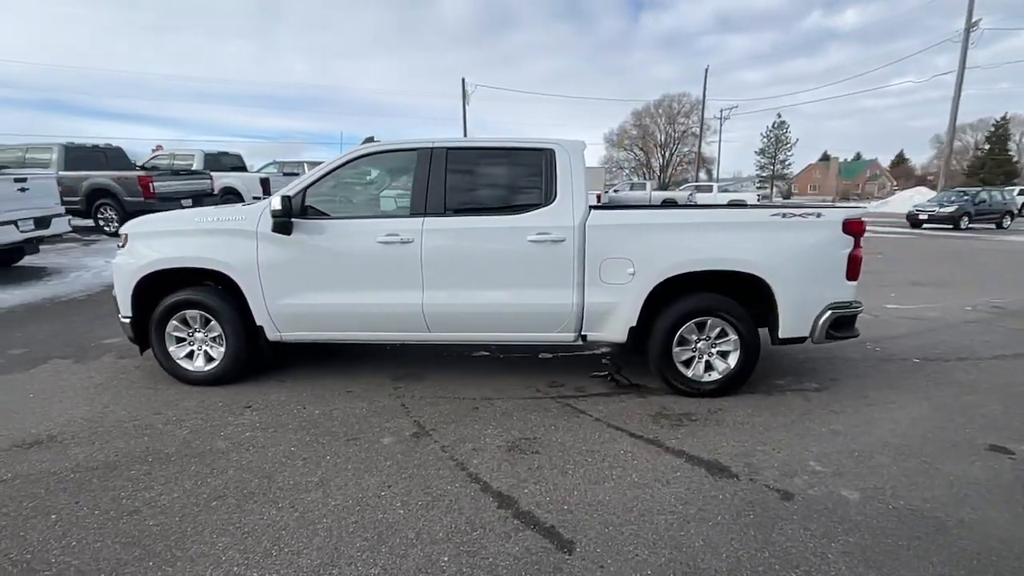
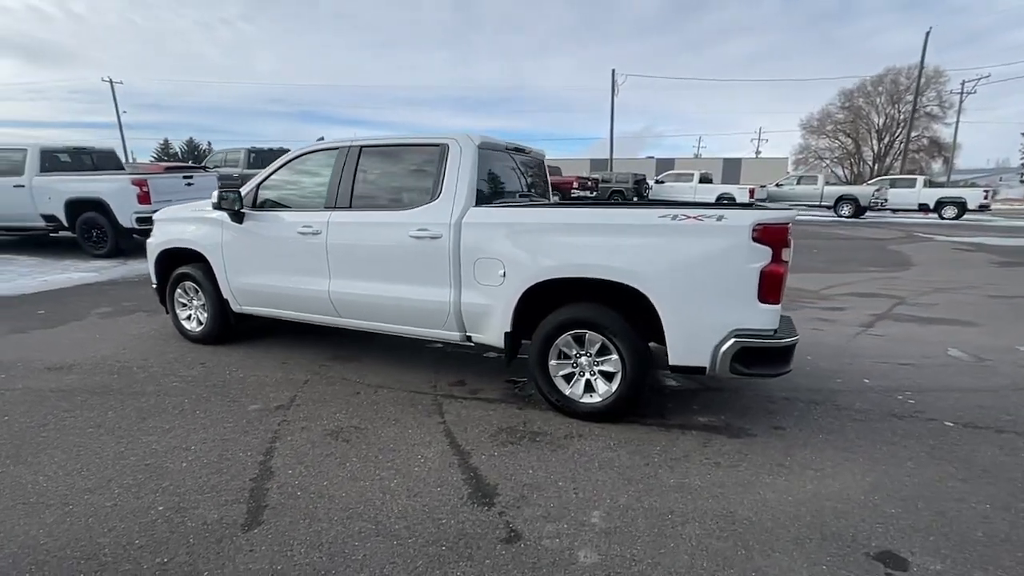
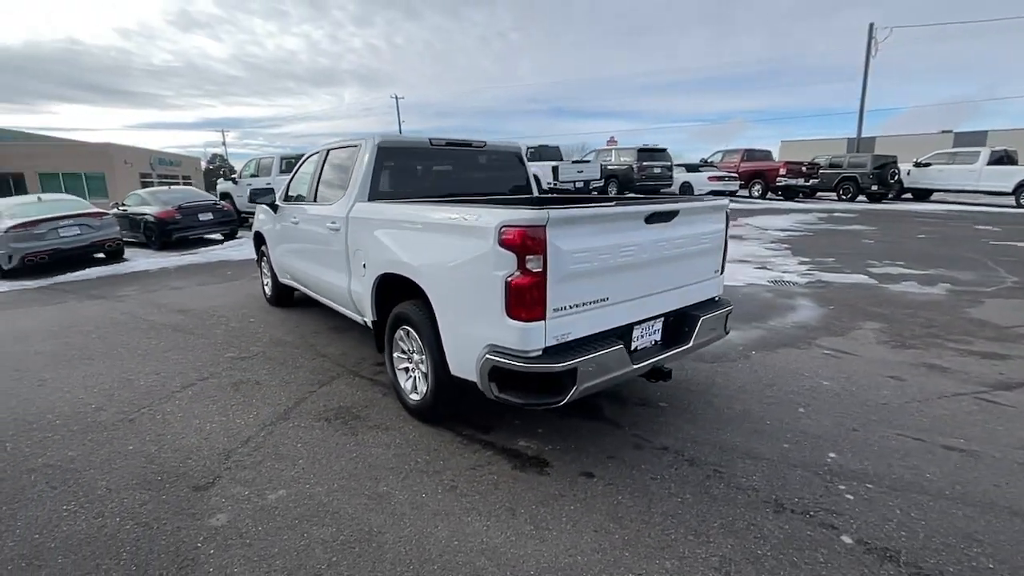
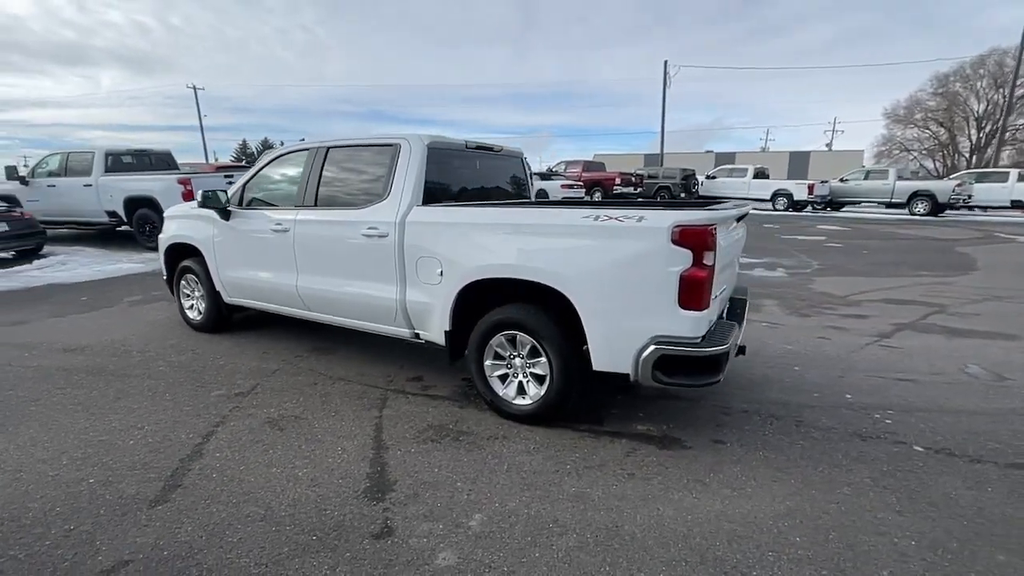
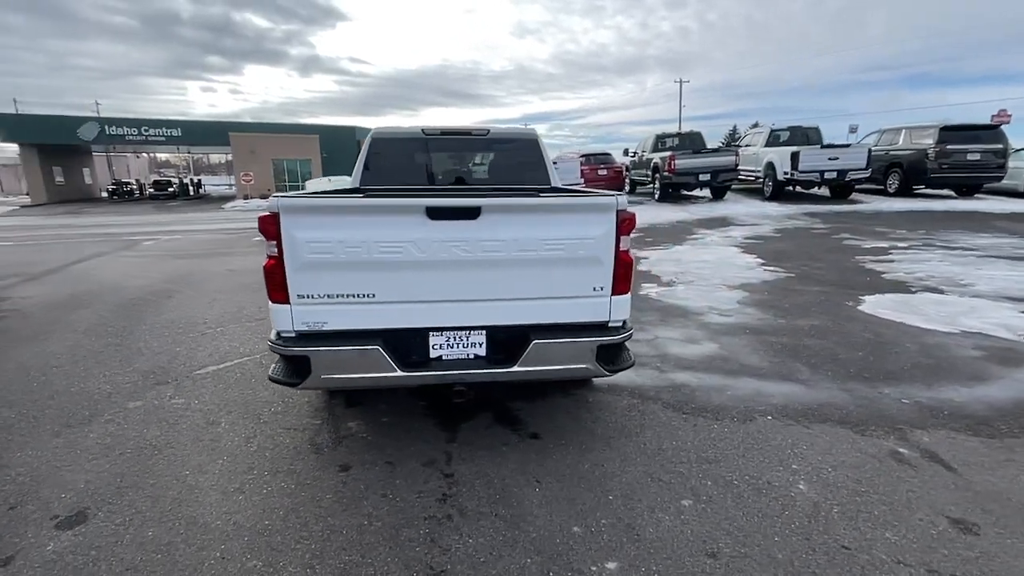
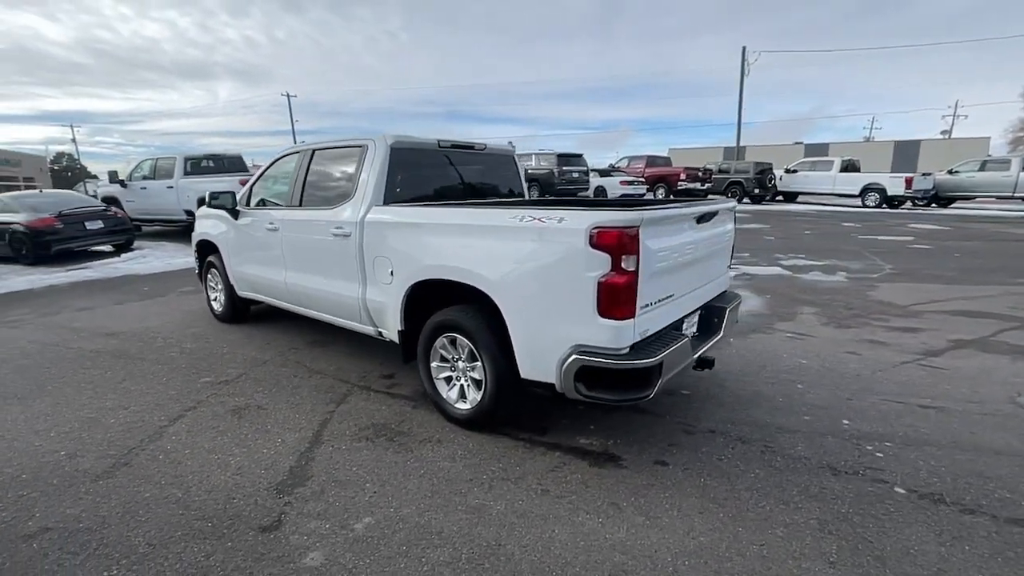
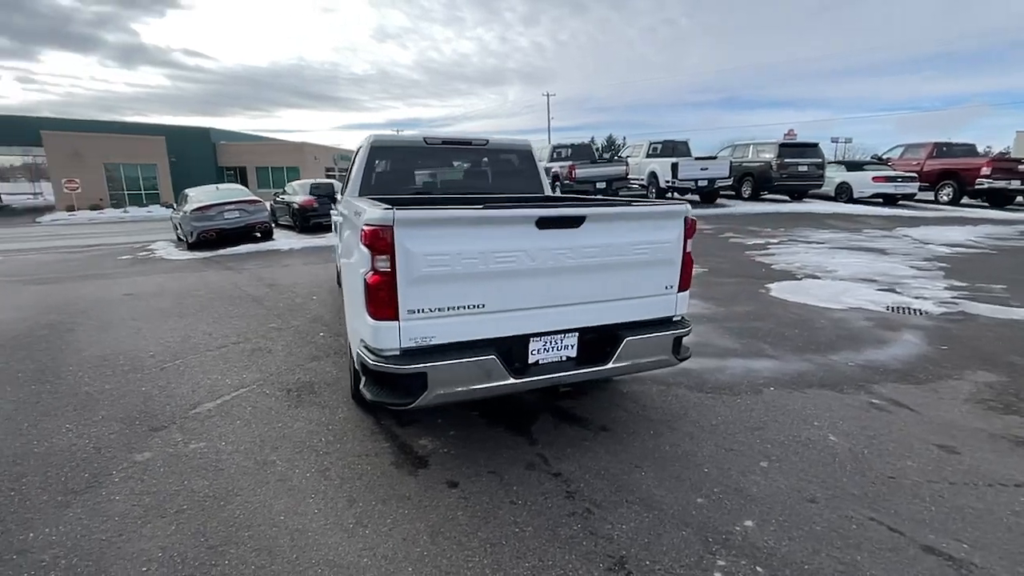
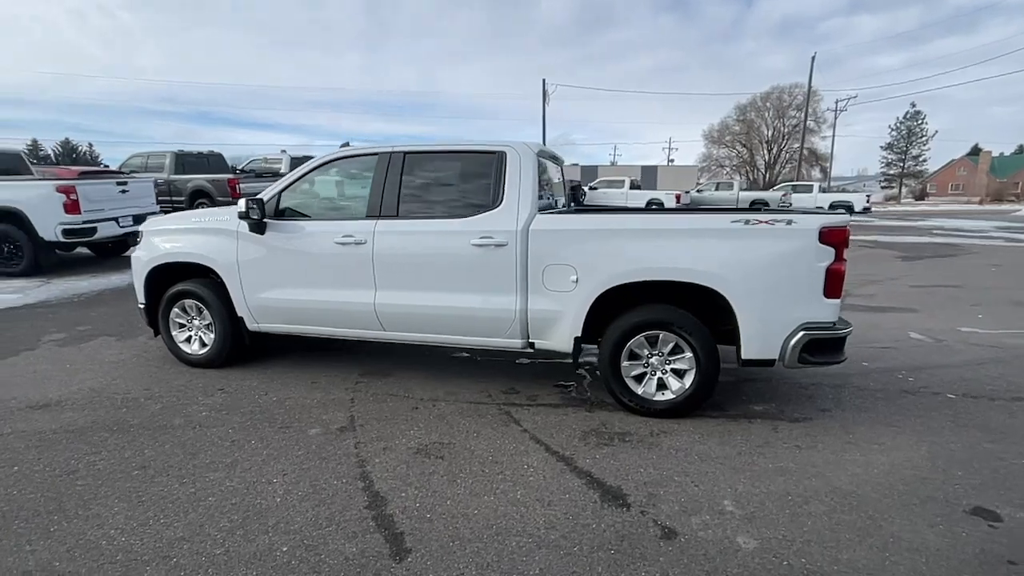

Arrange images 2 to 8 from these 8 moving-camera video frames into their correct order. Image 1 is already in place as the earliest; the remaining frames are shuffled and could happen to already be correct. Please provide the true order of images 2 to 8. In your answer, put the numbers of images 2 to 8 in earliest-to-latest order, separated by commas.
8, 2, 4, 6, 3, 7, 5
